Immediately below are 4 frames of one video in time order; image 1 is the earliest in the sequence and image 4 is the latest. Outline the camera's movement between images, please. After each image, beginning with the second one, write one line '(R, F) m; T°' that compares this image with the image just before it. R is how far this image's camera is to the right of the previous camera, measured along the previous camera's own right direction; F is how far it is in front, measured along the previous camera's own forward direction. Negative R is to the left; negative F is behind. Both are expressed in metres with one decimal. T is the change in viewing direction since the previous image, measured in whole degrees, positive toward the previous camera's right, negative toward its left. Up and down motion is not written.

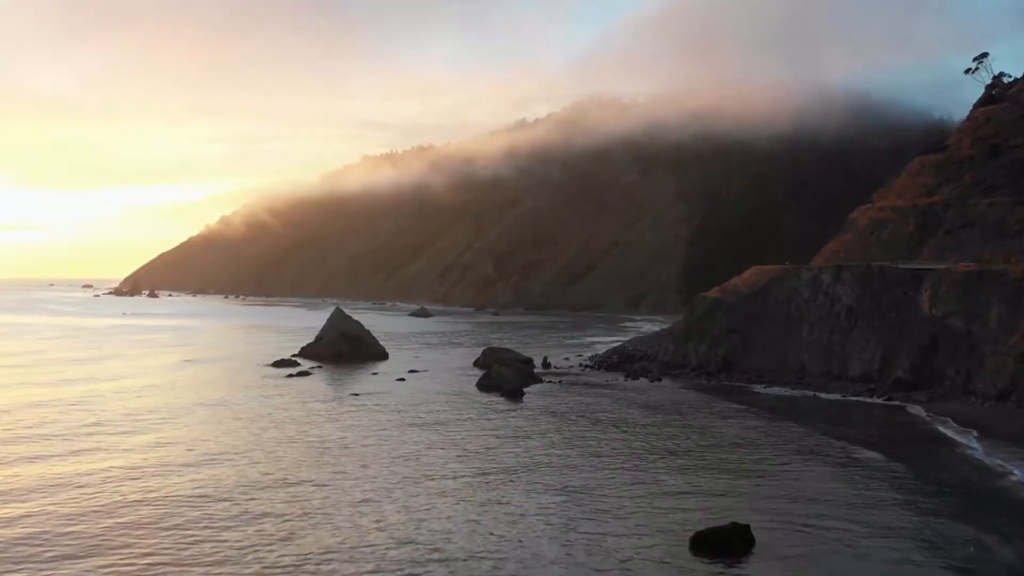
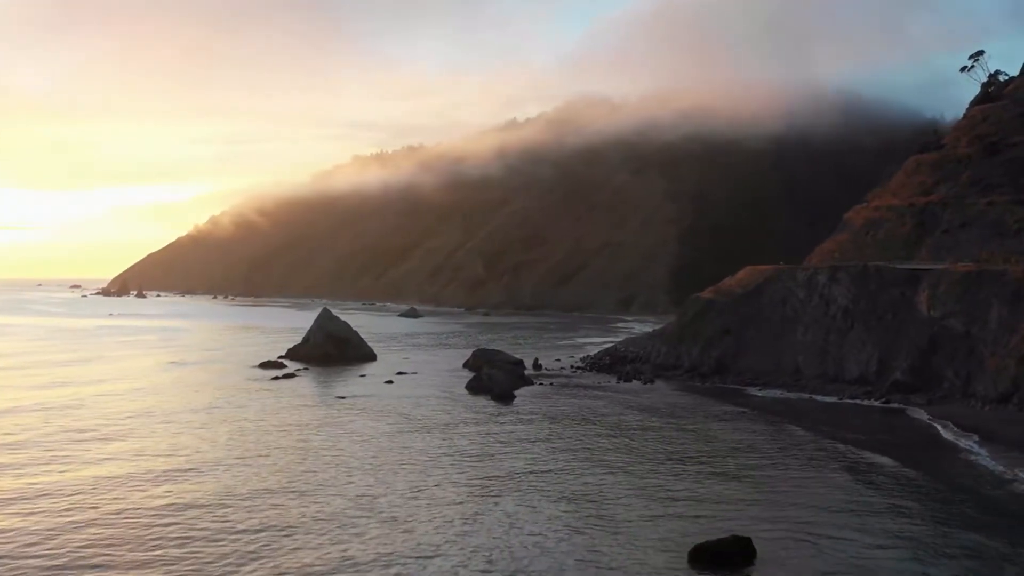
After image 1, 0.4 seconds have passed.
(0.0, +1.3) m; +1°
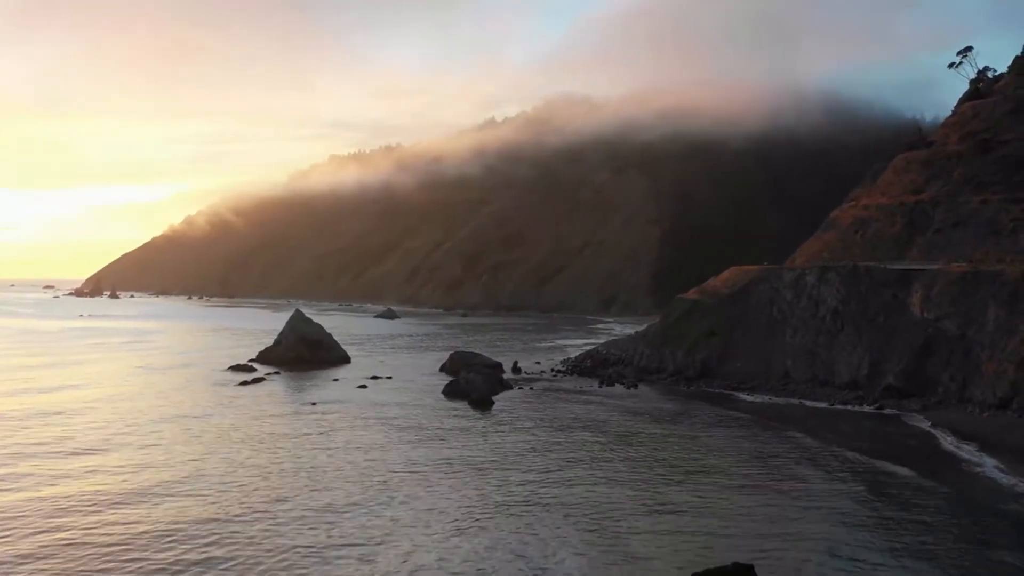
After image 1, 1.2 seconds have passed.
(0.0, +2.5) m; +1°
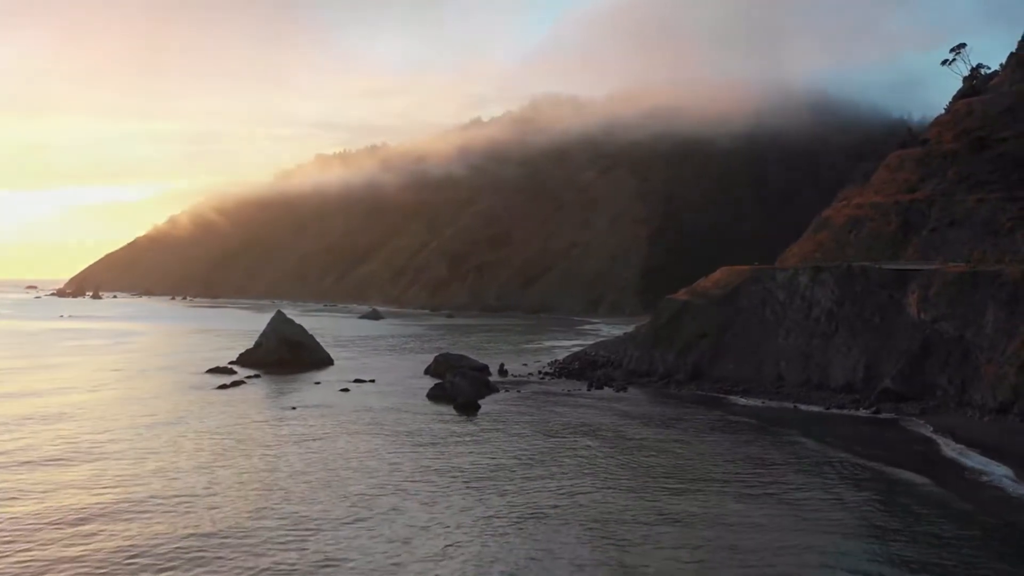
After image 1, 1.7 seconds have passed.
(-0.1, +1.7) m; +1°
